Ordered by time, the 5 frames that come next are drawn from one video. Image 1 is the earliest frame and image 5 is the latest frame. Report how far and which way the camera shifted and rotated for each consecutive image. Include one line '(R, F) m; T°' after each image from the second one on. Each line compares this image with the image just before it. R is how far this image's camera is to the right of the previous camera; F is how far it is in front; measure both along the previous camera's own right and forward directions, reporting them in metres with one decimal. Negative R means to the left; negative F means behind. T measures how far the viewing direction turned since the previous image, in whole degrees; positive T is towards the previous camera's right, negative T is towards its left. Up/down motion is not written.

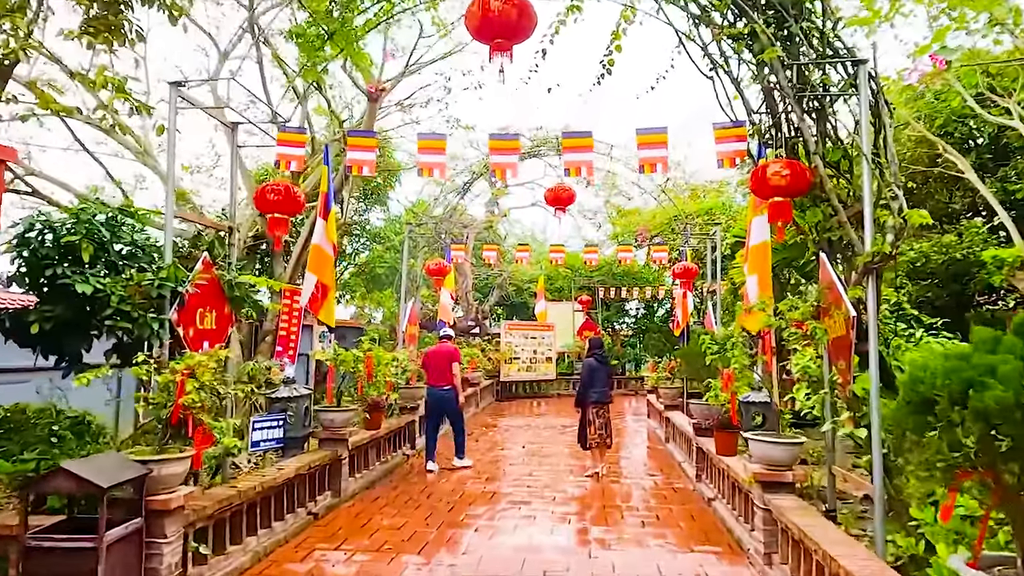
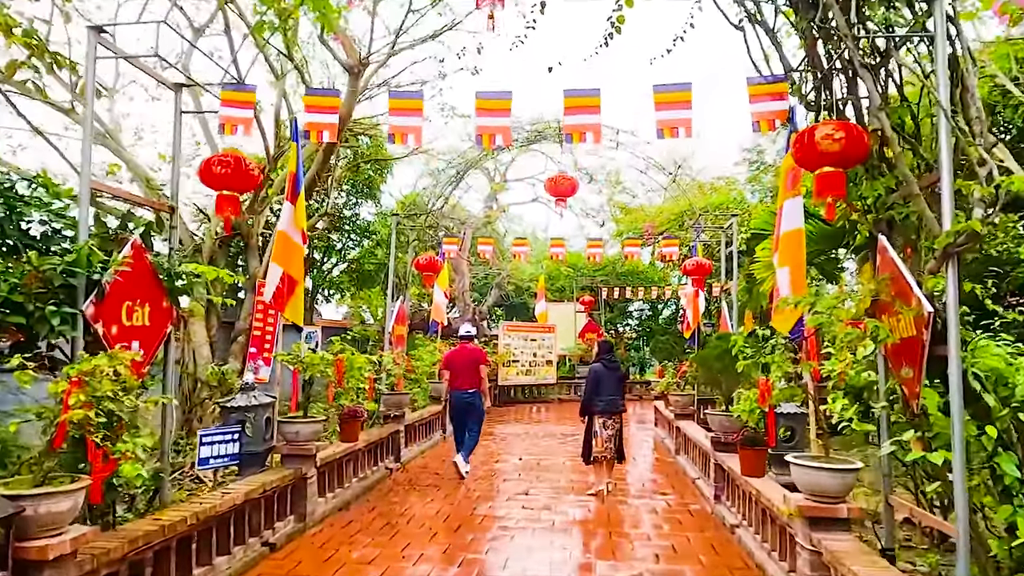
(+0.1, +0.7) m; 0°
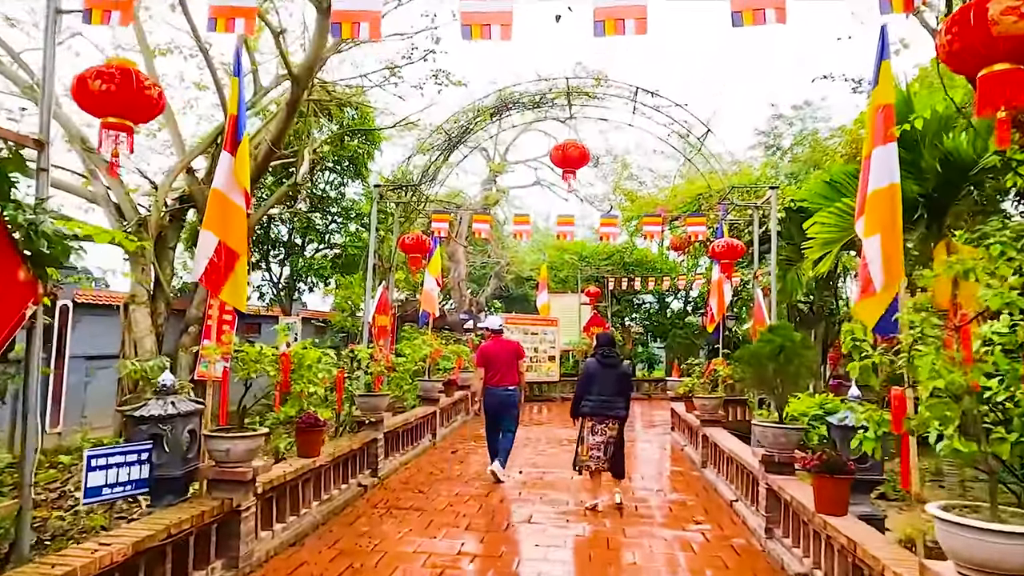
(0.0, +1.1) m; 0°
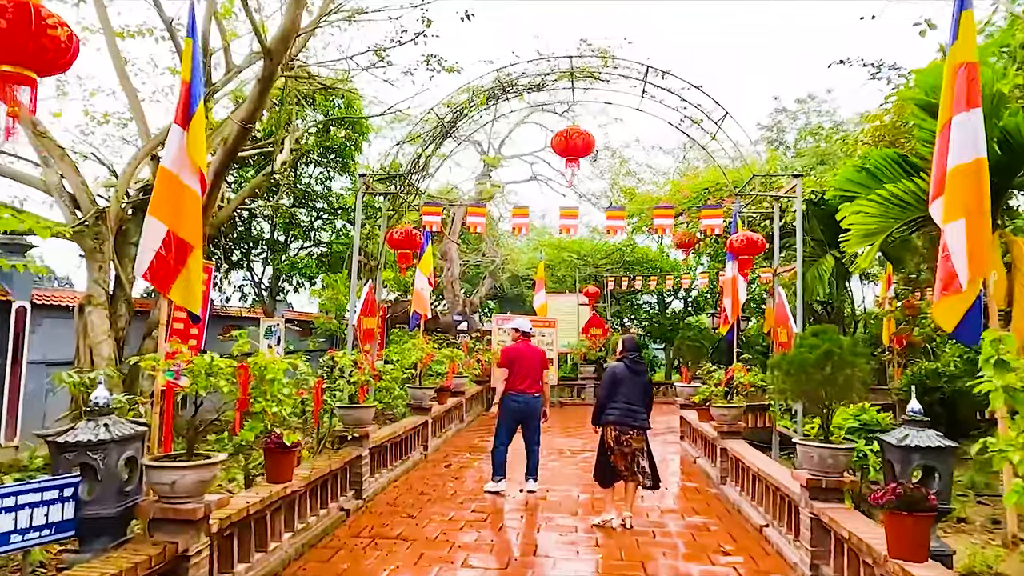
(-0.1, +0.6) m; +1°
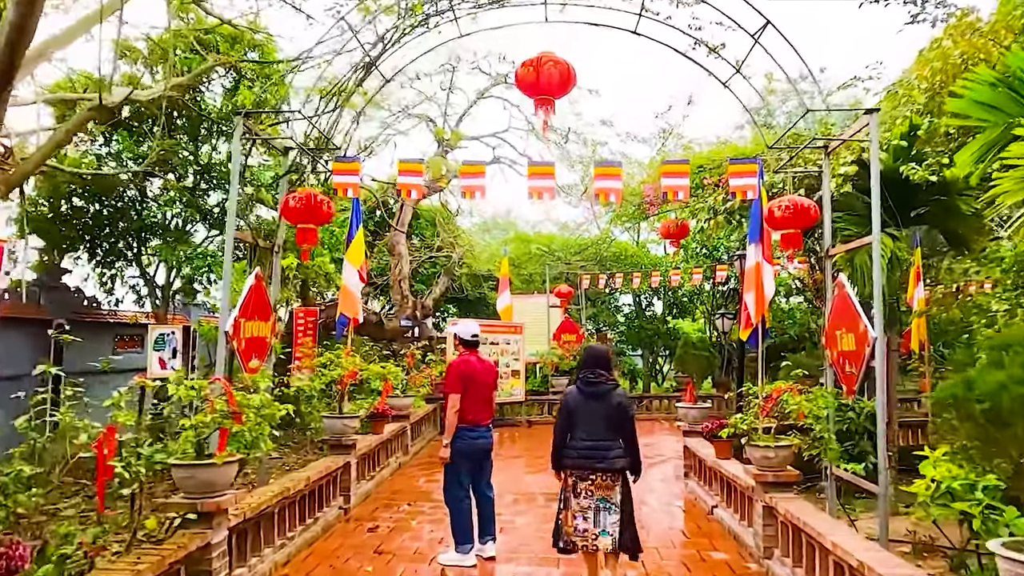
(+0.1, +2.0) m; +3°
